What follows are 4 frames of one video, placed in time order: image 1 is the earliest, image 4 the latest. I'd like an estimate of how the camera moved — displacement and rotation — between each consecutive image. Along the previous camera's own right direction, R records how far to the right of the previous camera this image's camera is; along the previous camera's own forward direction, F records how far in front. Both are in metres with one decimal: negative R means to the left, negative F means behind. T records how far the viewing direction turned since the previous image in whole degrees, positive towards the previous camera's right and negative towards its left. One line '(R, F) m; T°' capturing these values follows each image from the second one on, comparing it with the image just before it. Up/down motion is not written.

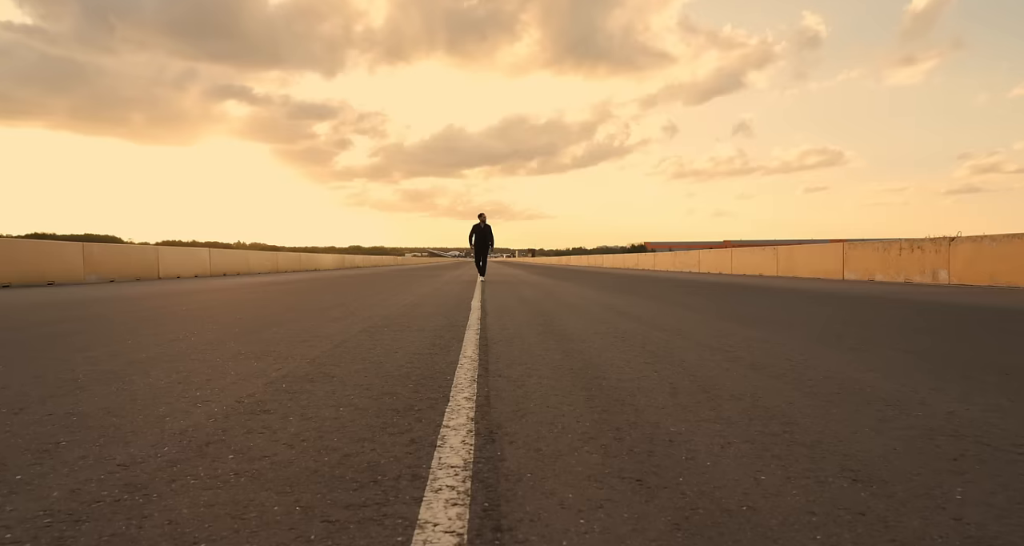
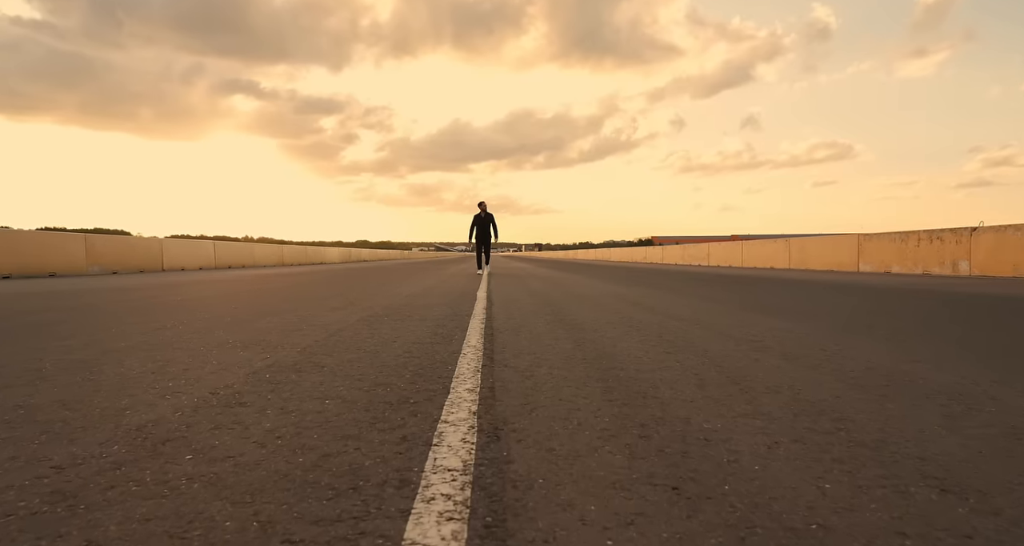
(0.0, +0.4) m; -1°
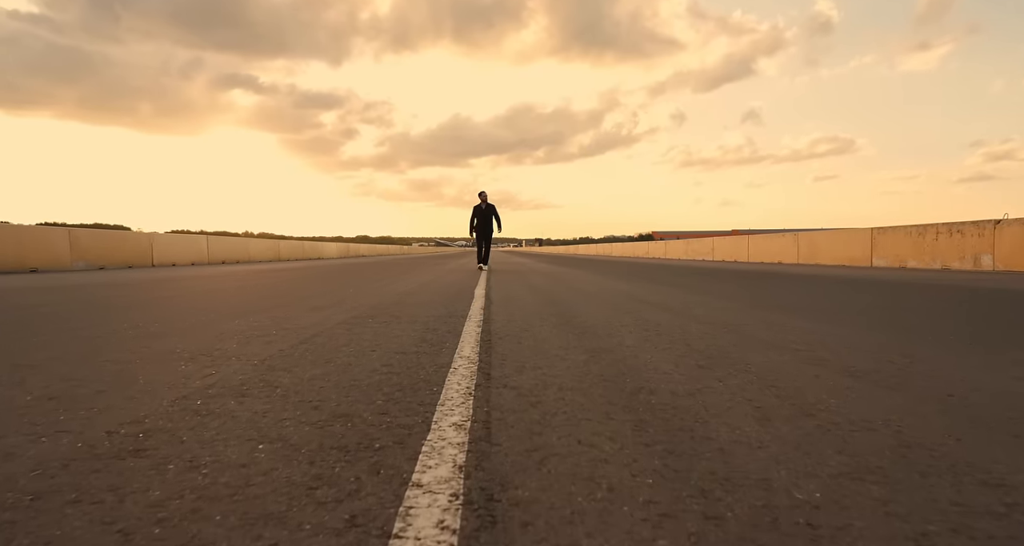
(0.0, +0.7) m; 0°
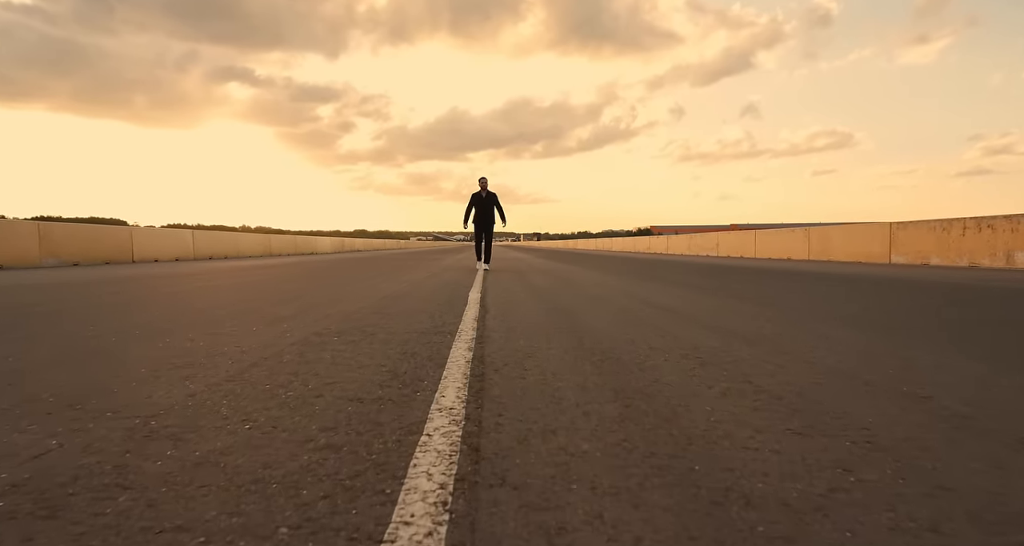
(0.0, +1.1) m; 0°
